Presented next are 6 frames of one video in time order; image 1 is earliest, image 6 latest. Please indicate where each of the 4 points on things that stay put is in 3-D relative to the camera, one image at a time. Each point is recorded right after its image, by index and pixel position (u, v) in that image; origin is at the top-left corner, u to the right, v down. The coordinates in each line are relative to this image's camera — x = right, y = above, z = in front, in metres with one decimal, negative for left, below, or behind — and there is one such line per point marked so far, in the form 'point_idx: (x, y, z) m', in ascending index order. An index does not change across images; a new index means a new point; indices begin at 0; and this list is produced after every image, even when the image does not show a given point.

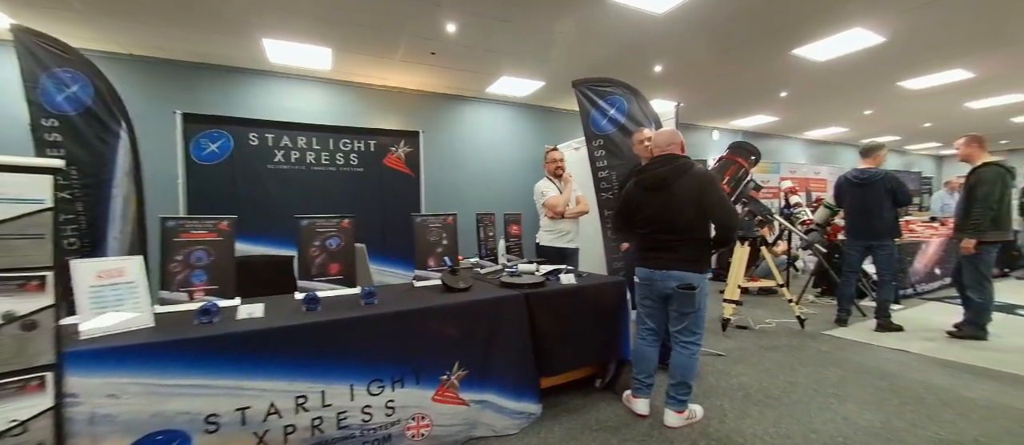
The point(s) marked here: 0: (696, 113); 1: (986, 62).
0: (+2.7, +1.6, +5.8) m
1: (+4.8, +1.7, +3.9) m
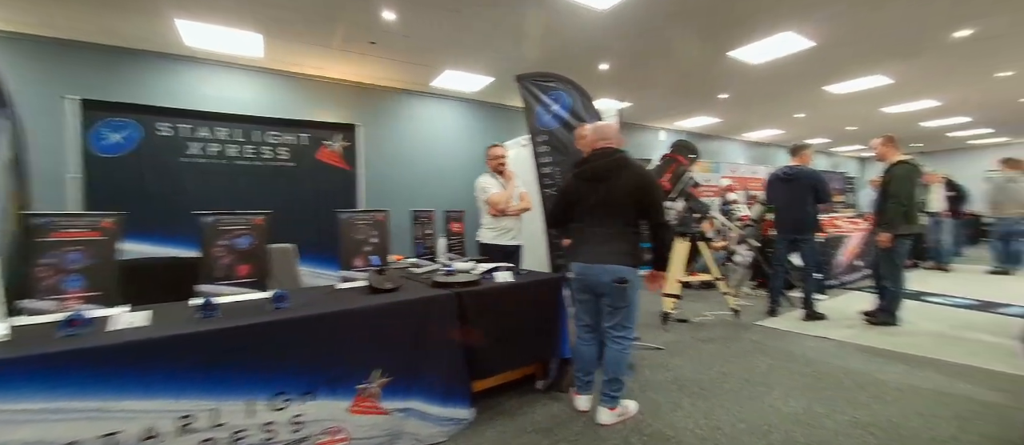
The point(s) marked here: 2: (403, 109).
0: (+2.0, +1.7, +5.9) m
1: (+4.2, +1.7, +4.2) m
2: (-1.5, +1.6, +5.4) m
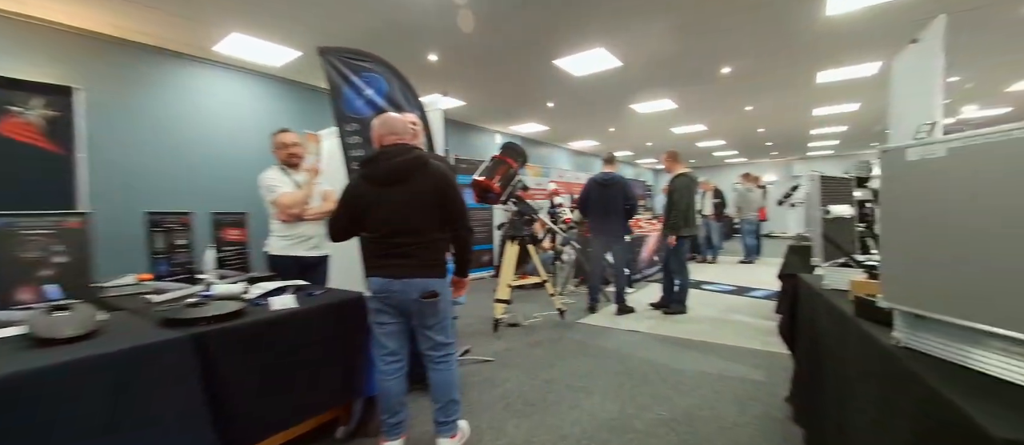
0: (-0.5, +1.6, +5.9) m
1: (+2.2, +1.7, +5.1) m
2: (-3.5, +1.5, +4.0) m
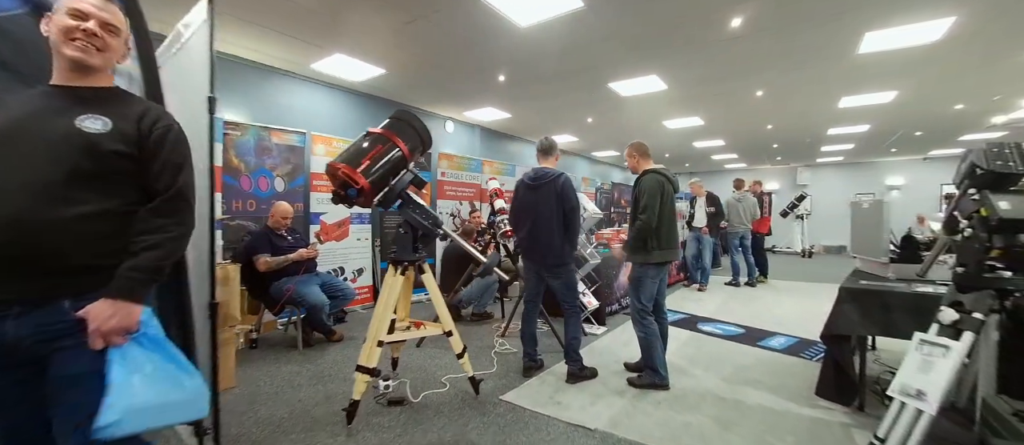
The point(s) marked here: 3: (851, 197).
0: (-1.1, +1.5, +4.6) m
1: (+1.6, +1.5, +3.9) m
2: (-4.2, +1.5, +2.7) m
3: (+9.0, +0.7, +10.3) m
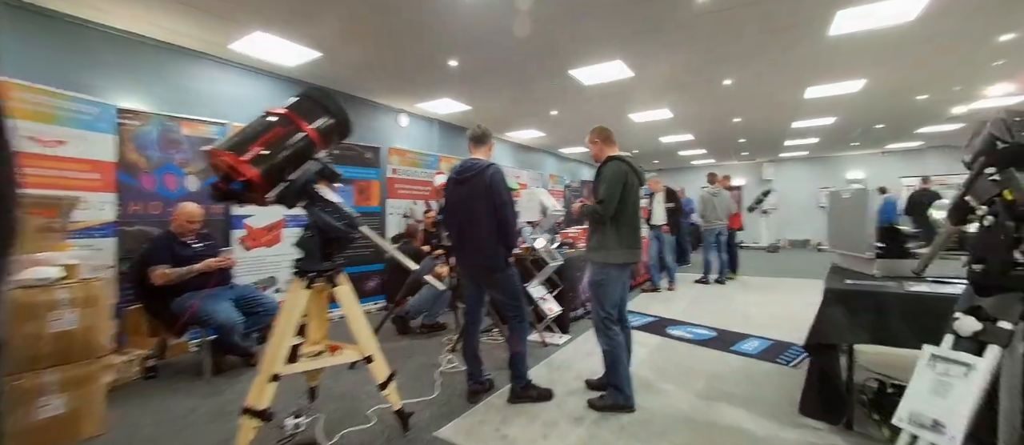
0: (-1.6, +1.5, +4.1) m
1: (+1.1, +1.6, +3.6) m
2: (-4.5, +1.4, +2.1) m
3: (+8.2, +0.9, +10.4) m
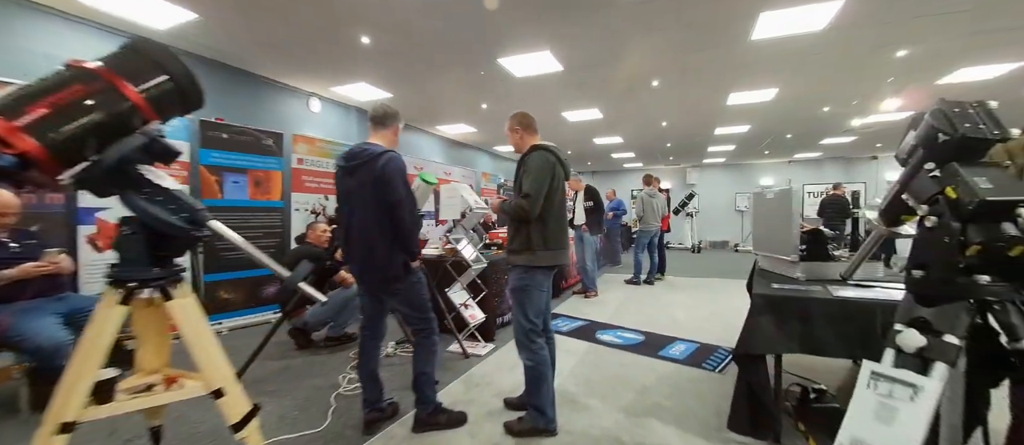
0: (-2.3, +1.5, +3.5) m
1: (+0.5, +1.6, +3.4) m
2: (-4.9, +1.5, +1.1) m
3: (+6.4, +0.8, +11.3) m
